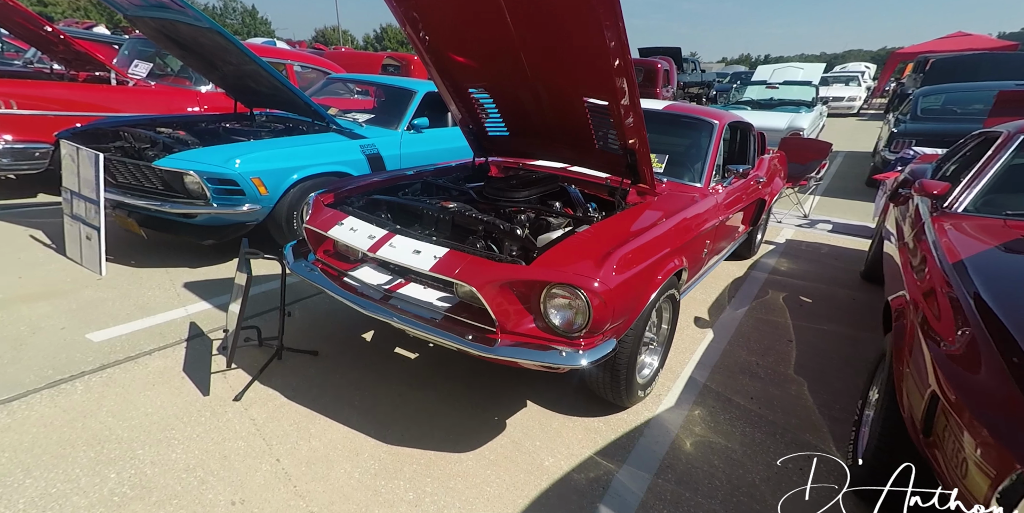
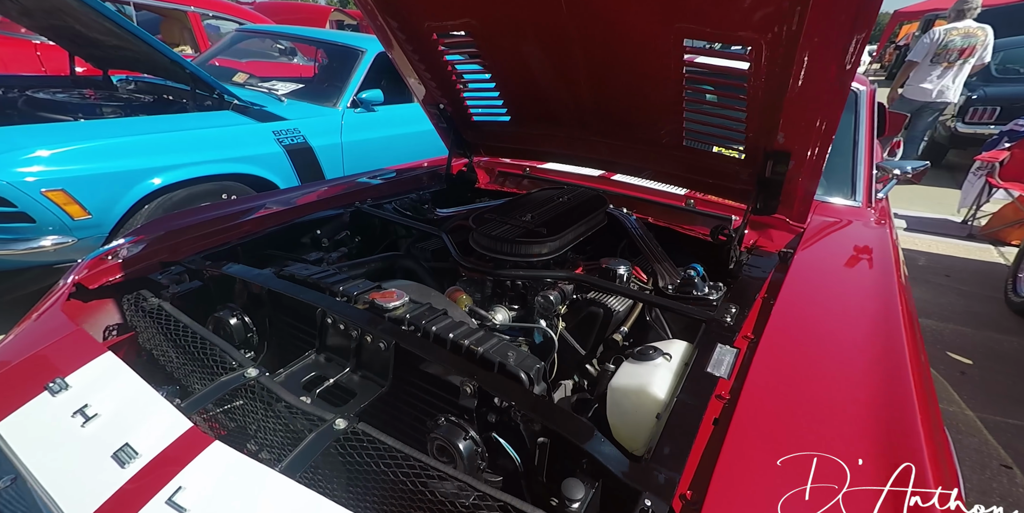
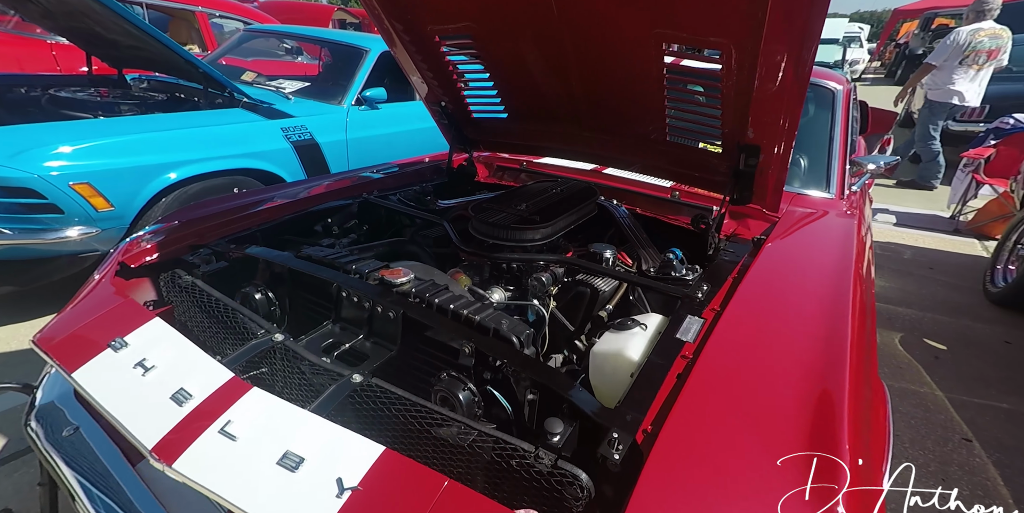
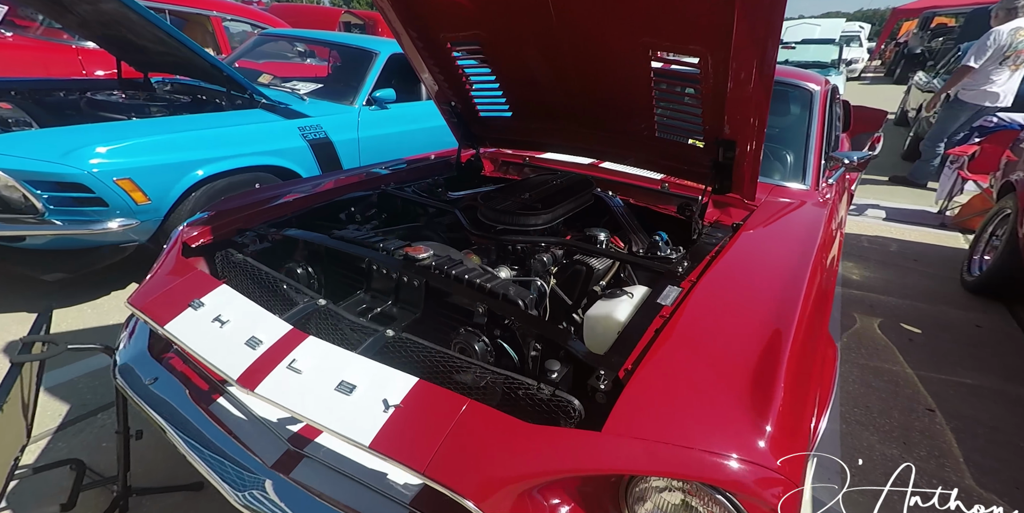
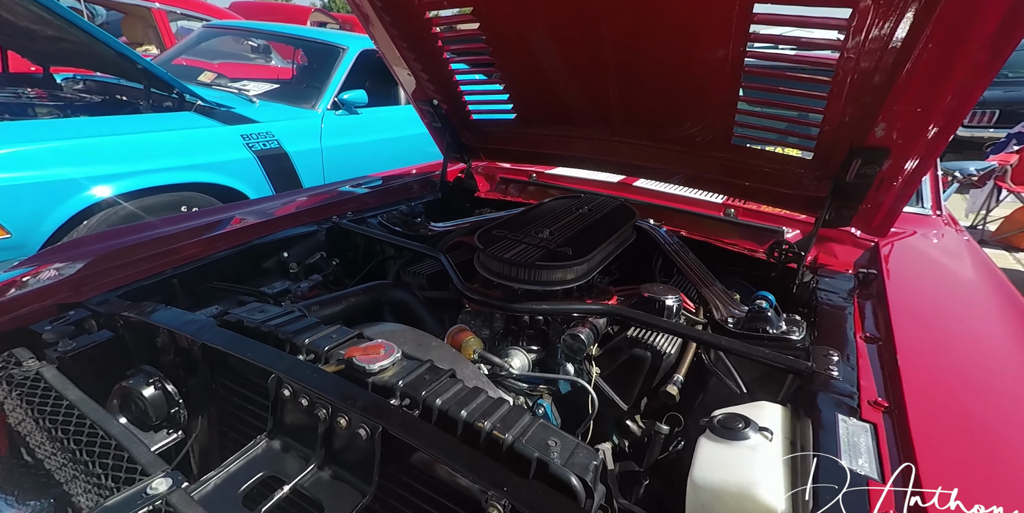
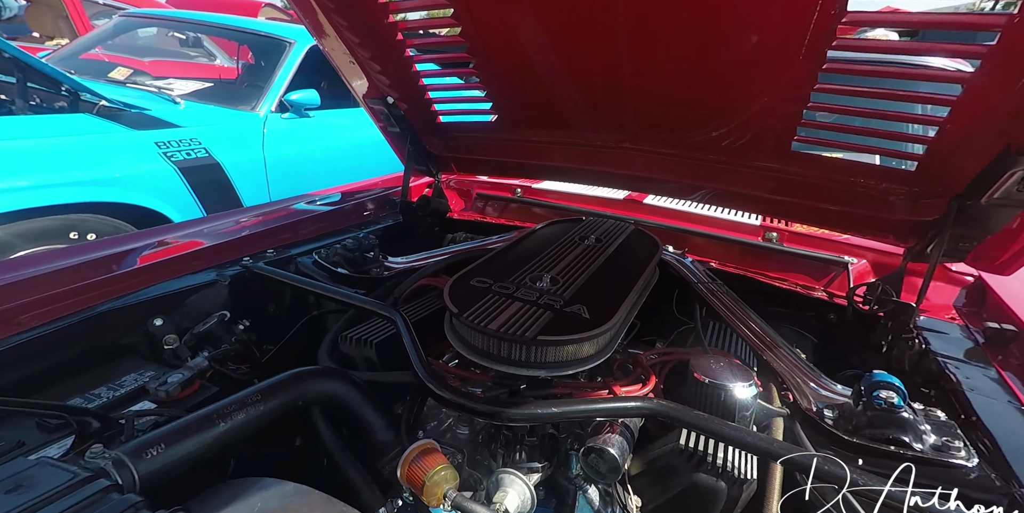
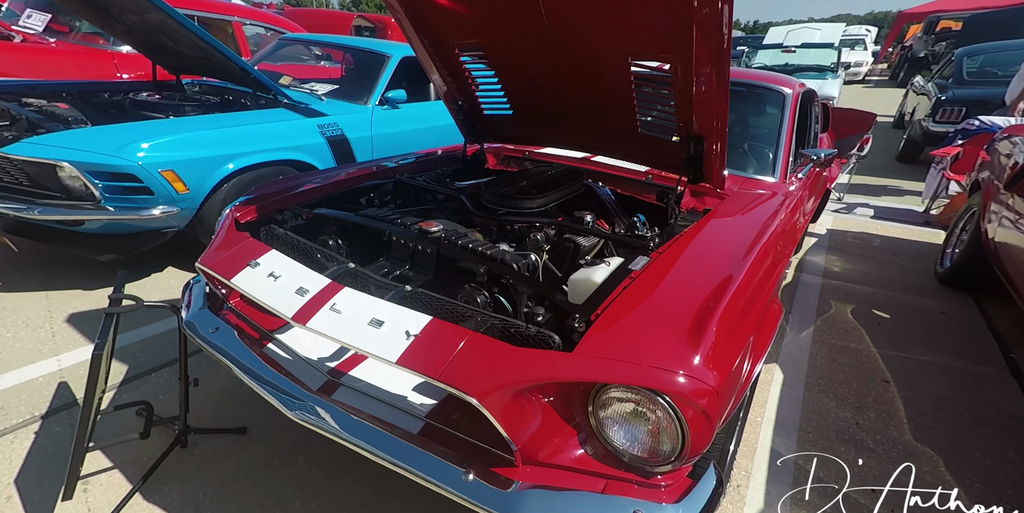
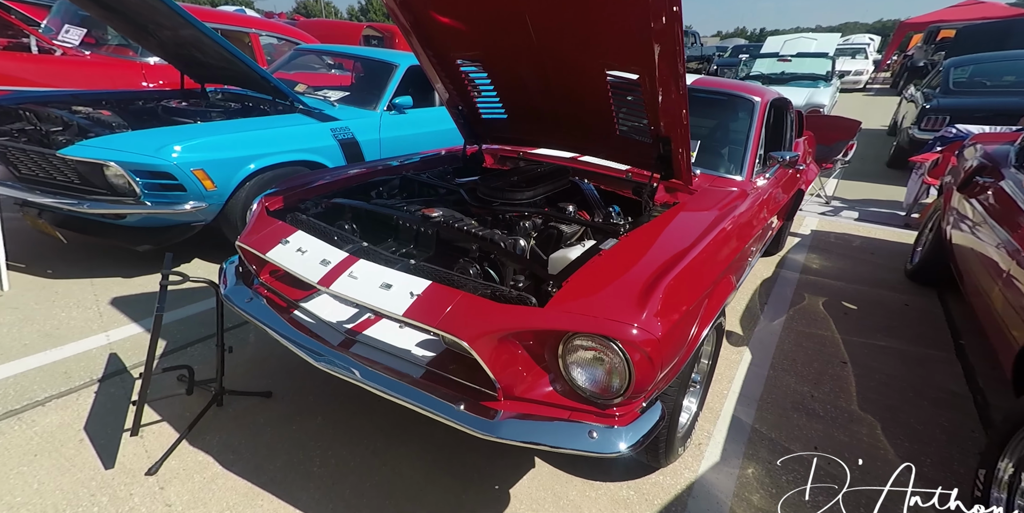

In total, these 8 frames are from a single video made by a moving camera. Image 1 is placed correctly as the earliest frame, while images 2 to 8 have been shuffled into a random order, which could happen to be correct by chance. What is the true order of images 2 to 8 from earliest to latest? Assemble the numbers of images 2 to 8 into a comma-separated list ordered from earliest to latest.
8, 7, 4, 3, 2, 5, 6
